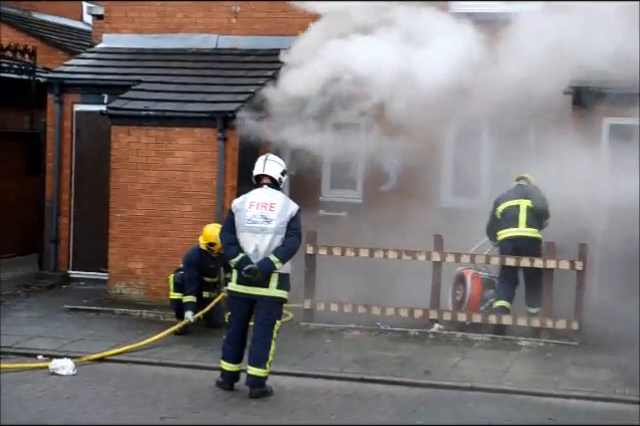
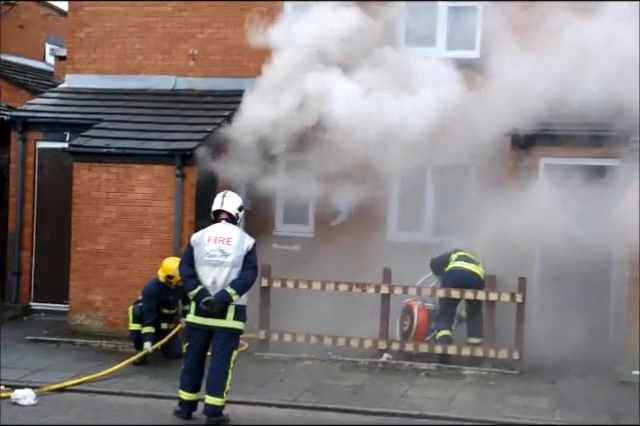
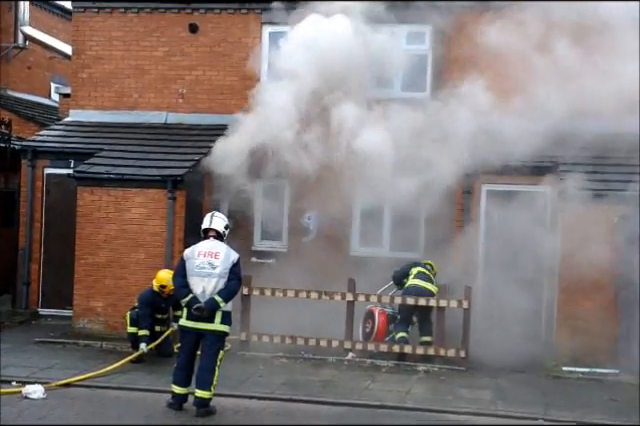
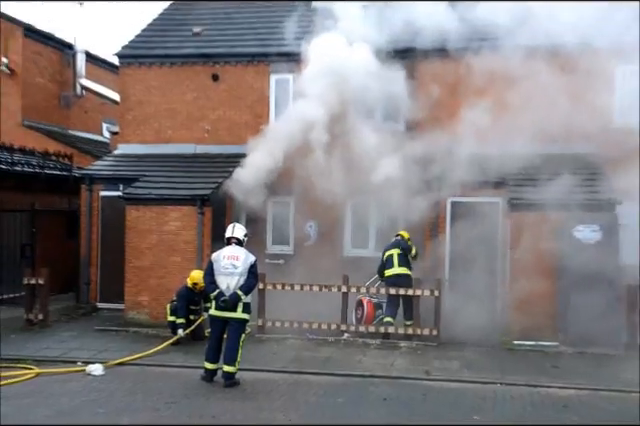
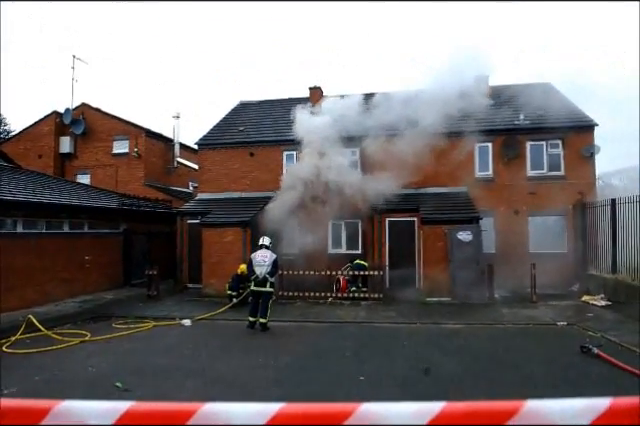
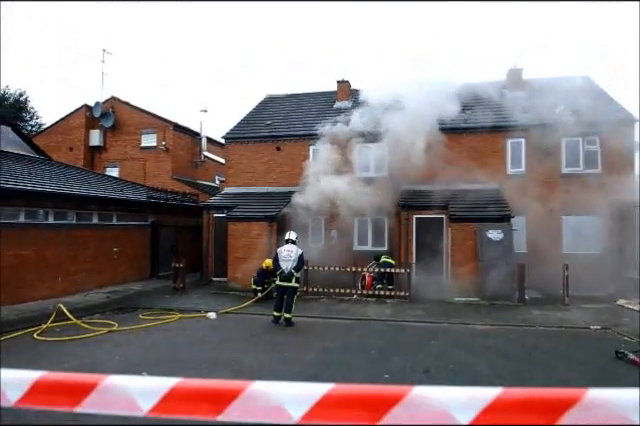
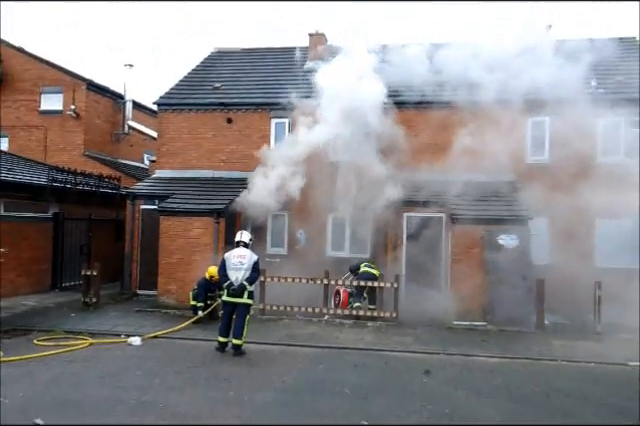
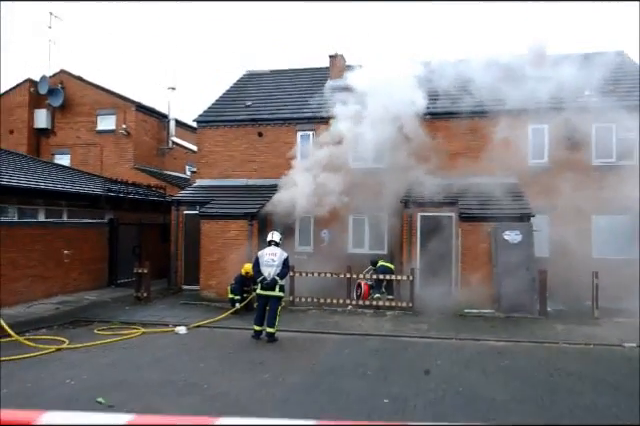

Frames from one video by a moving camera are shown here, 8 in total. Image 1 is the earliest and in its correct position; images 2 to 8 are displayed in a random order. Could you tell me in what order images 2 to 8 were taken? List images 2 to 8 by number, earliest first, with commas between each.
2, 3, 4, 7, 8, 6, 5
